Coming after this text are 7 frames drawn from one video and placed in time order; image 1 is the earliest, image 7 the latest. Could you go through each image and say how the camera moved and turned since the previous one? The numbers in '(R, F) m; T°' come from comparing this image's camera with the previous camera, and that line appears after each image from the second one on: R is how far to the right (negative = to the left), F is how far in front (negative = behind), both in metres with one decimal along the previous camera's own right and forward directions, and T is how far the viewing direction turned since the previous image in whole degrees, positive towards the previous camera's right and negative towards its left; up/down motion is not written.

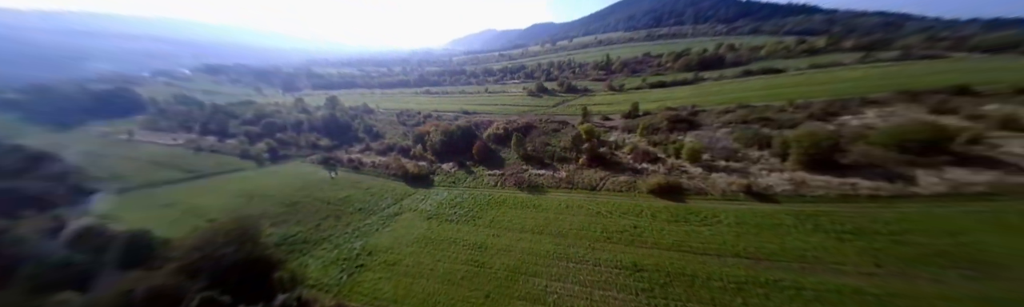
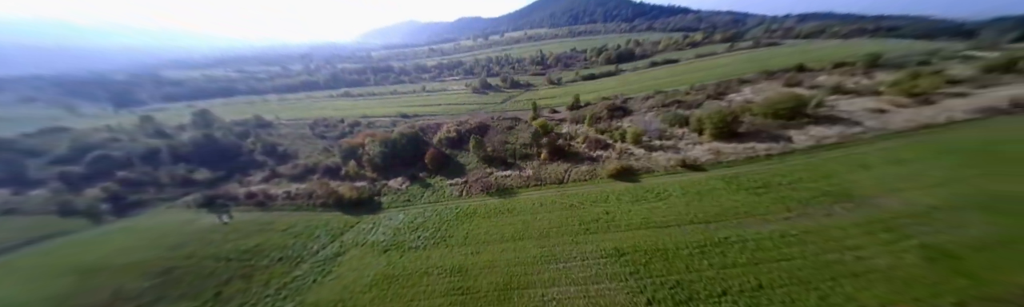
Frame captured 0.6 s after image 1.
(-1.7, +1.5) m; +15°
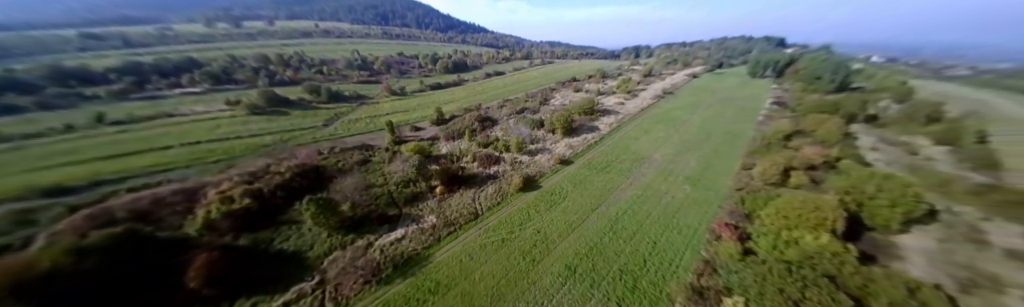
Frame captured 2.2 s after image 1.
(-3.2, +5.1) m; +41°
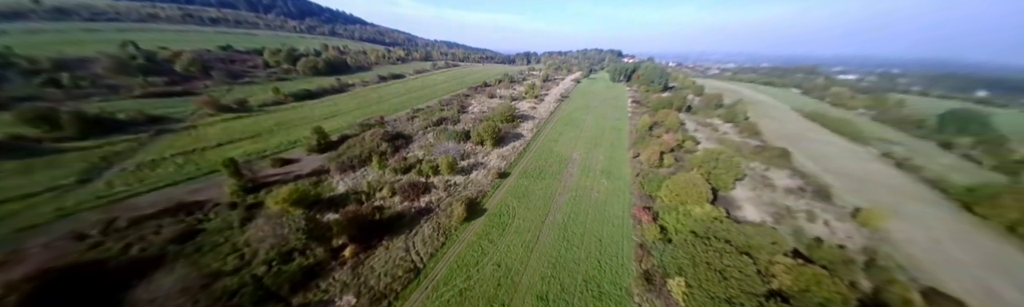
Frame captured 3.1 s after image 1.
(-2.0, +2.6) m; +24°
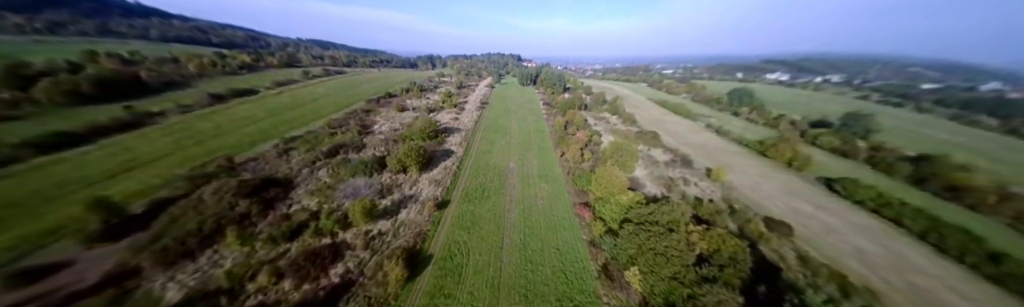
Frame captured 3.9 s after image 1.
(-1.4, +2.1) m; +21°
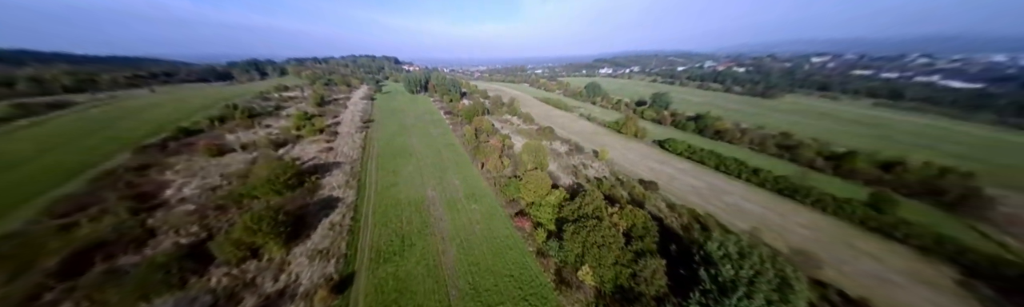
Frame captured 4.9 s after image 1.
(-1.3, +2.3) m; +25°
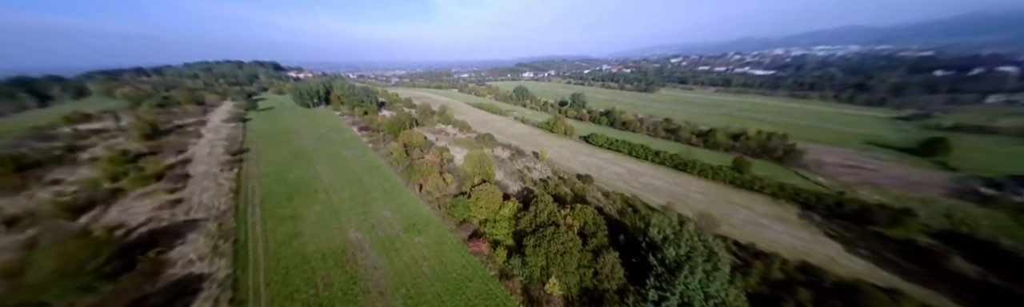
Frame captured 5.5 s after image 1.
(-0.5, +1.4) m; +16°
